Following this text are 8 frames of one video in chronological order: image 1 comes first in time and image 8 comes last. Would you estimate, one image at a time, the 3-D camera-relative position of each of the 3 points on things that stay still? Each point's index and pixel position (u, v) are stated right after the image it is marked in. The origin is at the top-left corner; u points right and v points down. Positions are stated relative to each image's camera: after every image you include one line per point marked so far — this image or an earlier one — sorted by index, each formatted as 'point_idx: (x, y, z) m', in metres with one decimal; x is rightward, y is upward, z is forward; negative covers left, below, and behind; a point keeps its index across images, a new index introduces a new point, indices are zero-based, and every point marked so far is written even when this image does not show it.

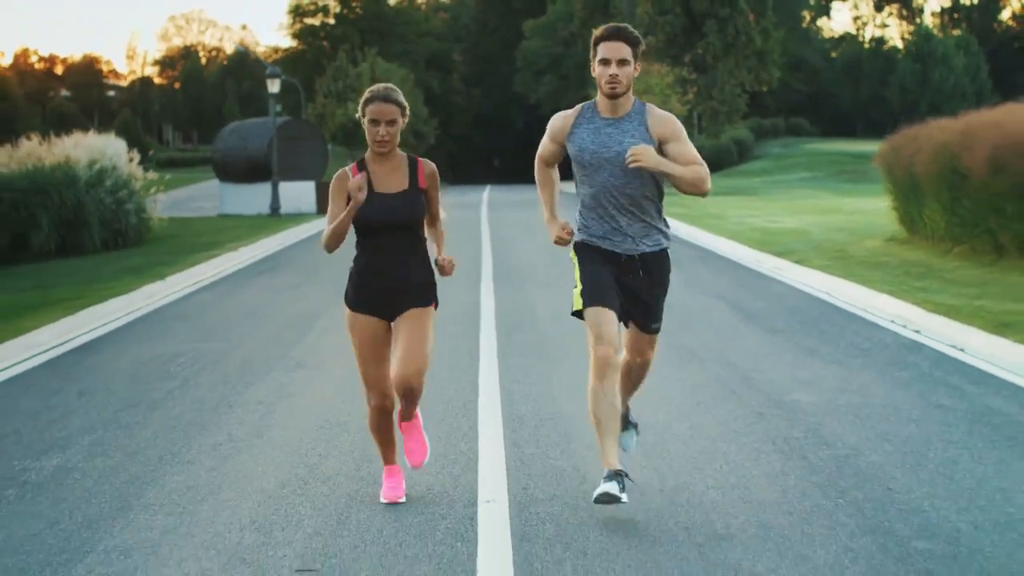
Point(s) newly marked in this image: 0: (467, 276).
0: (-0.4, 0.0, +18.5) m
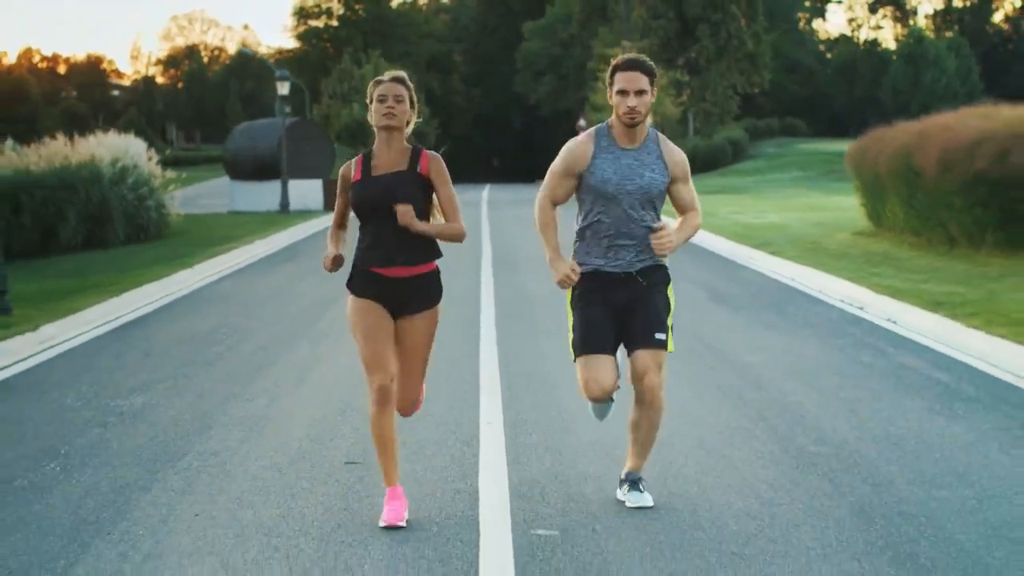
0: (-0.4, +0.1, +20.3) m
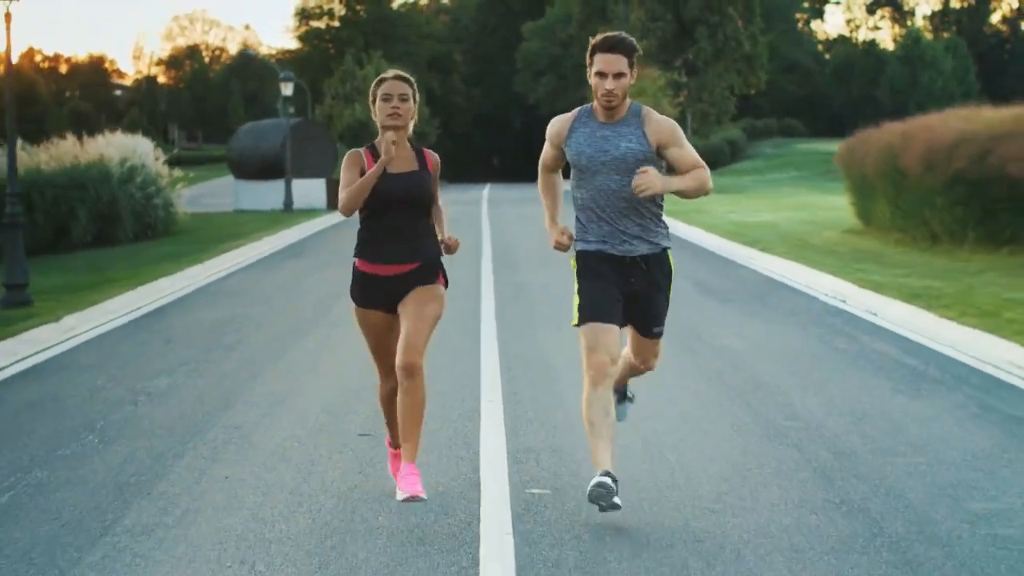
0: (-0.4, +0.2, +21.0) m
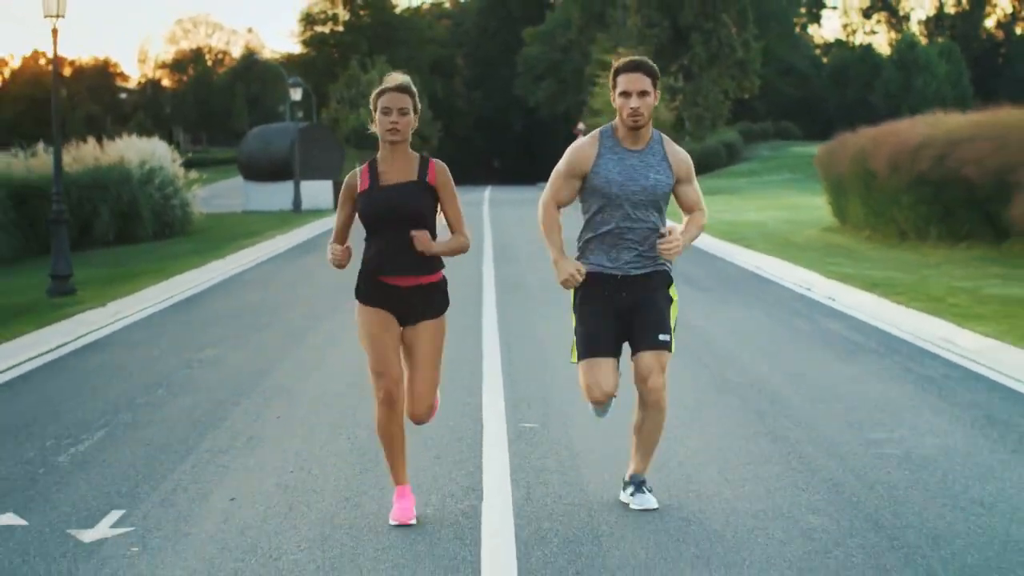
0: (-0.4, +0.3, +22.7) m
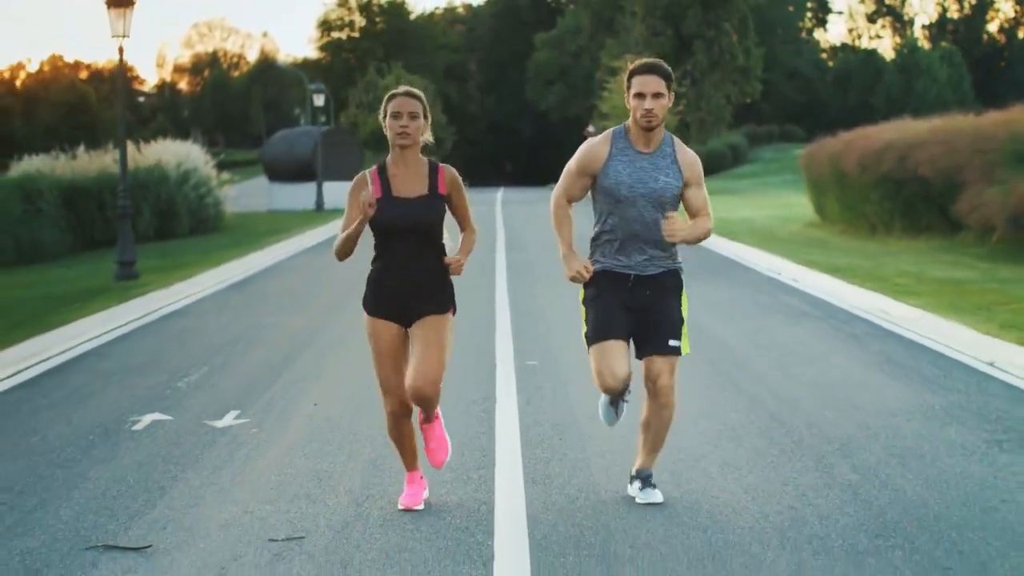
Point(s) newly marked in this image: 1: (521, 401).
0: (-0.3, +0.4, +25.2) m
1: (0.0, -0.5, +9.4) m
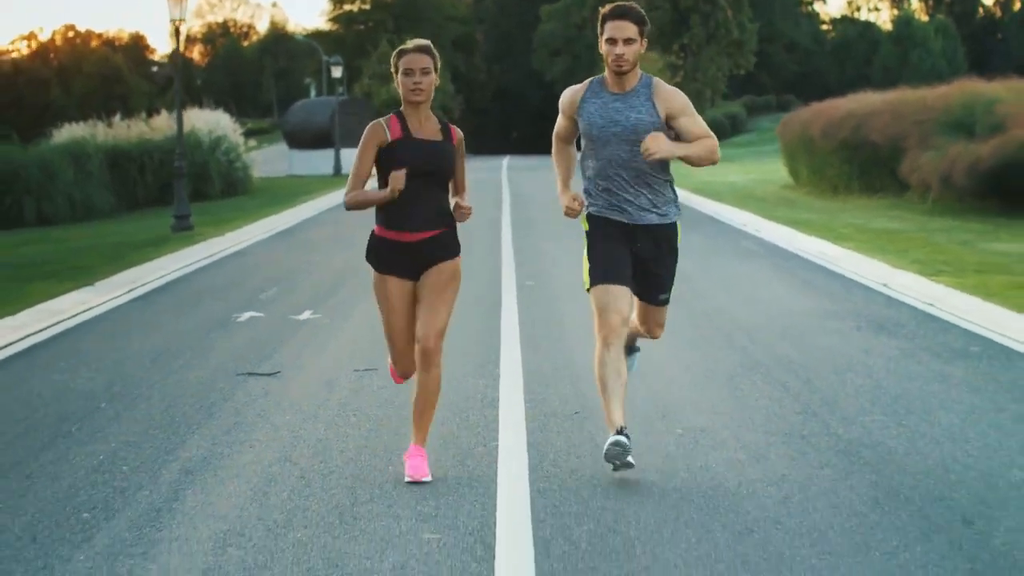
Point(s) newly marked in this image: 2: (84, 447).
0: (-0.2, +0.9, +28.4) m
1: (0.0, -0.1, +12.5) m
2: (-1.3, -0.5, +7.1) m
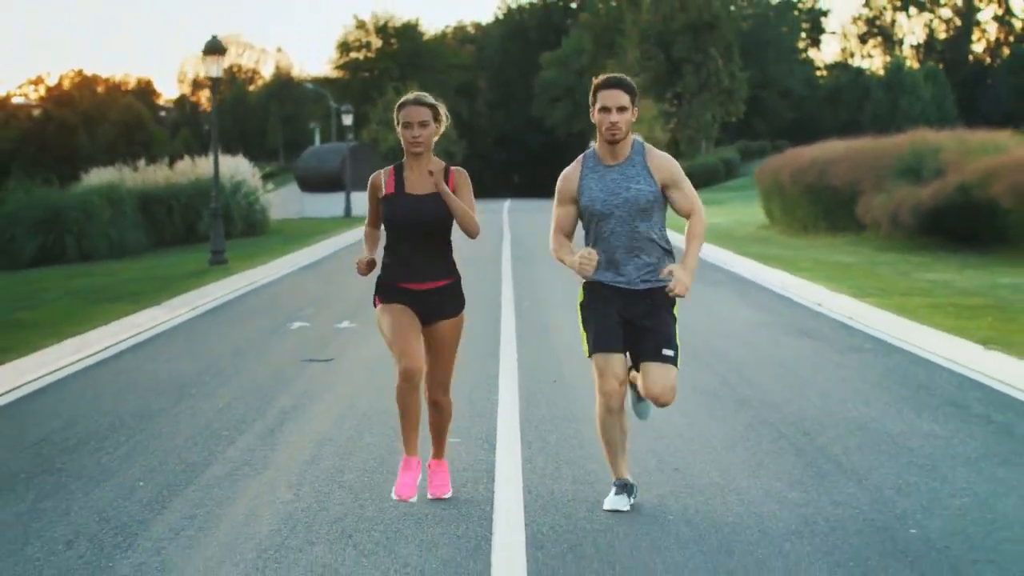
0: (-0.2, +0.5, +31.3) m
1: (0.0, -0.2, +15.4) m
2: (-1.3, -0.5, +10.0) m
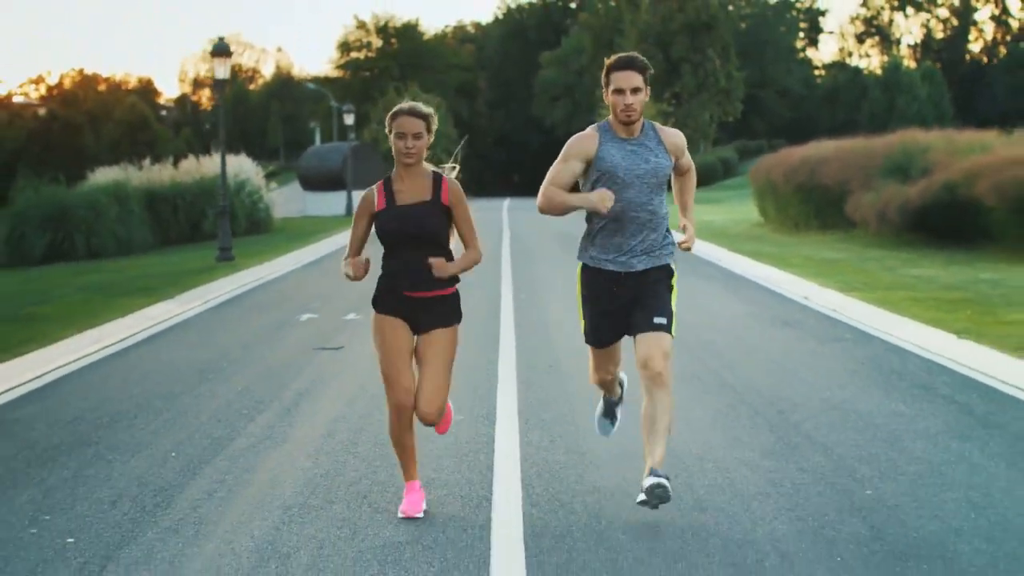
0: (-0.3, +0.6, +32.0) m
1: (0.0, -0.2, +16.2) m
2: (-1.3, -0.4, +10.7) m
